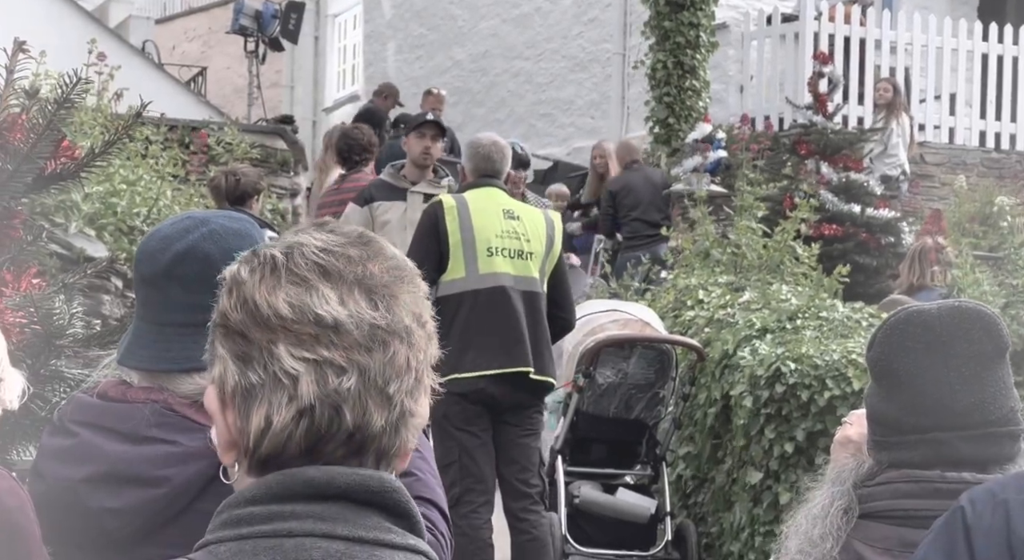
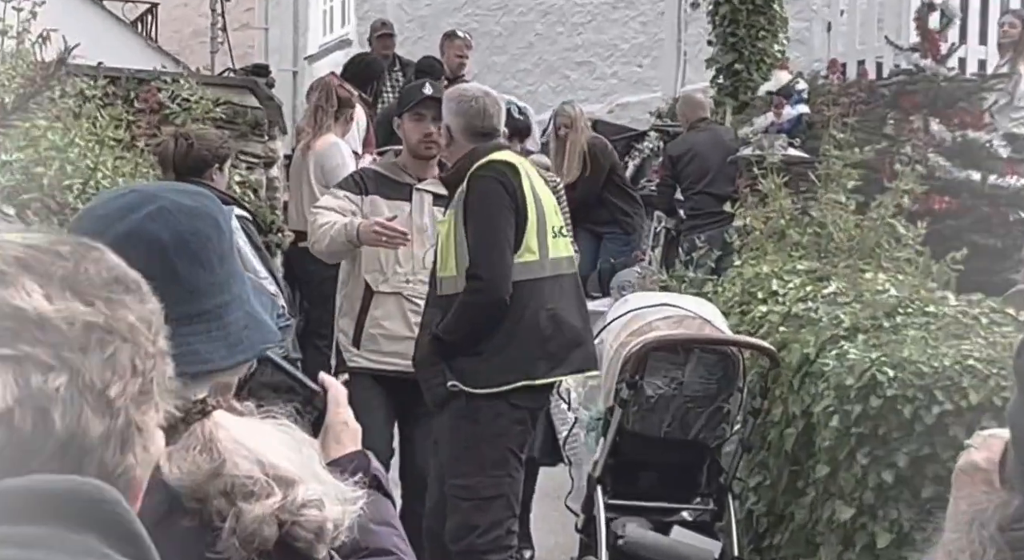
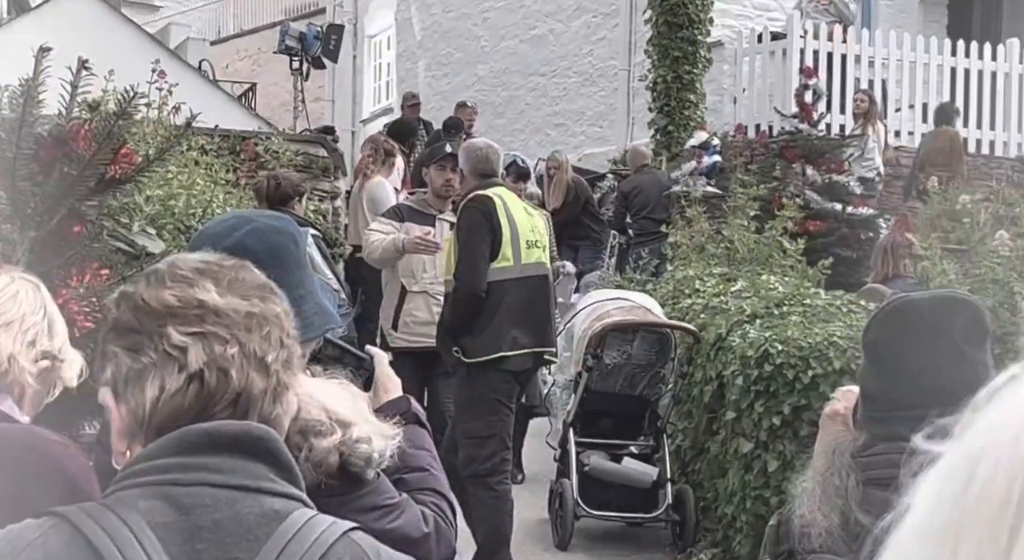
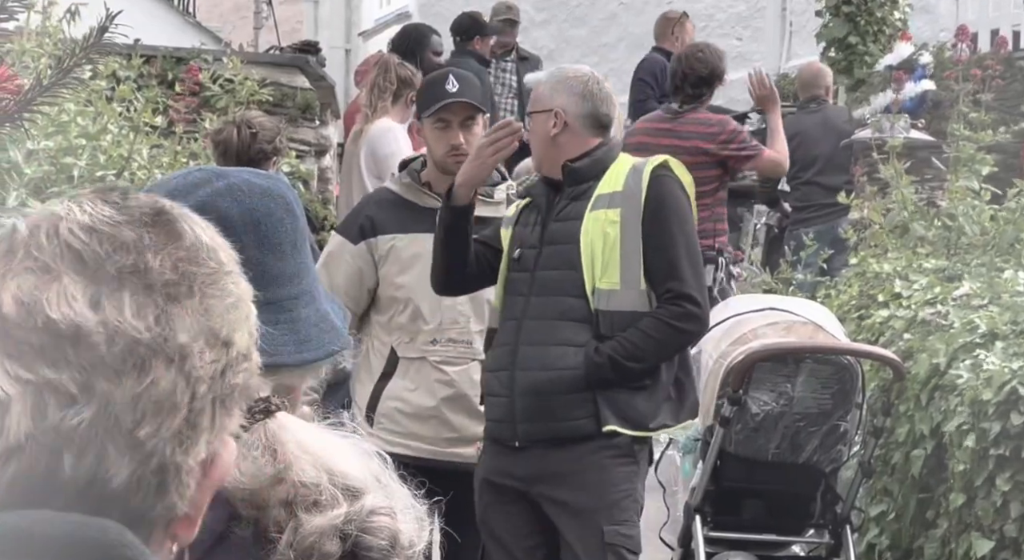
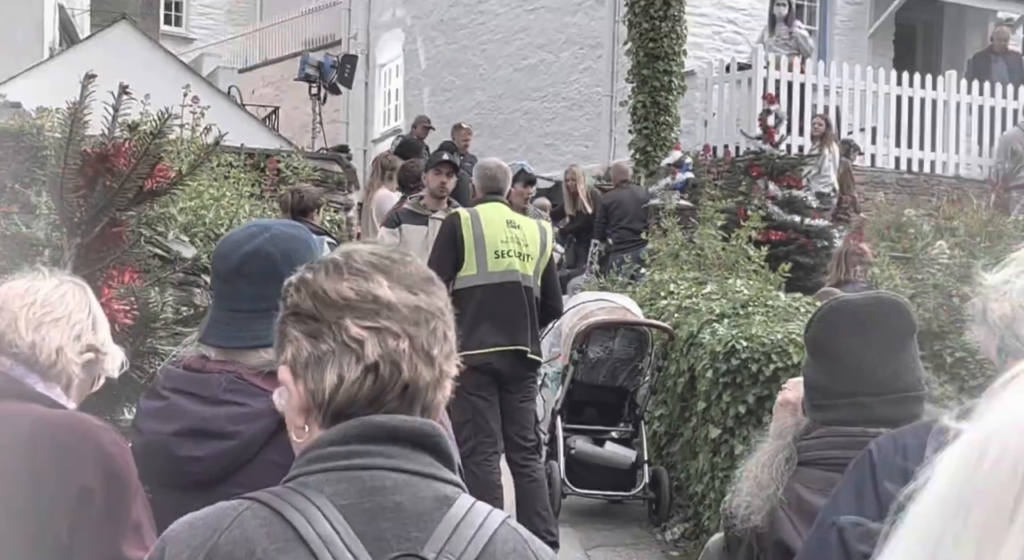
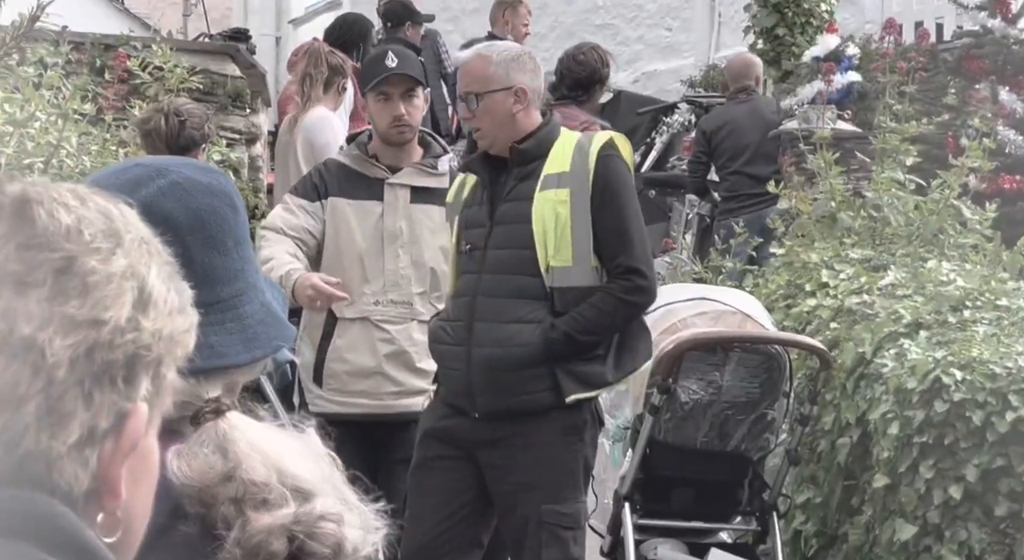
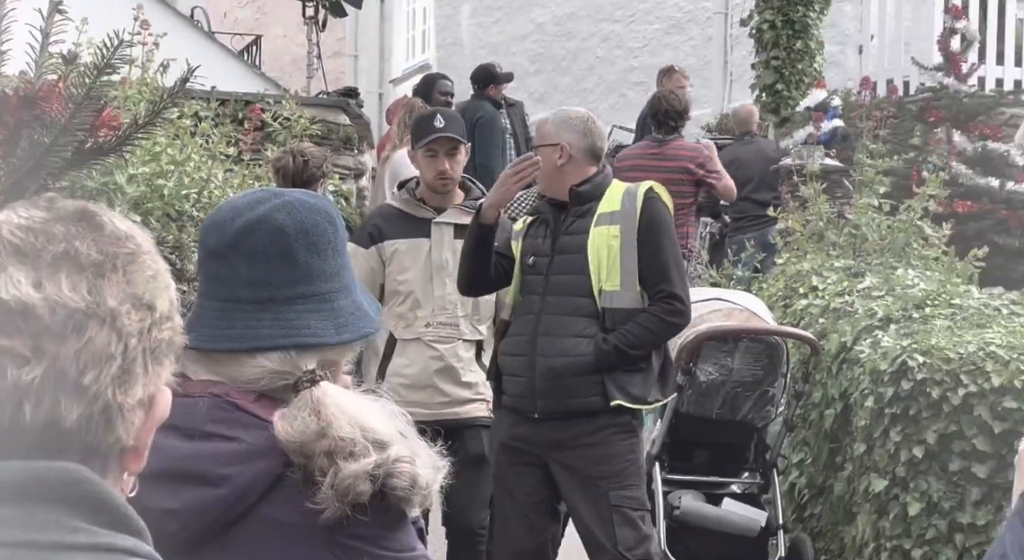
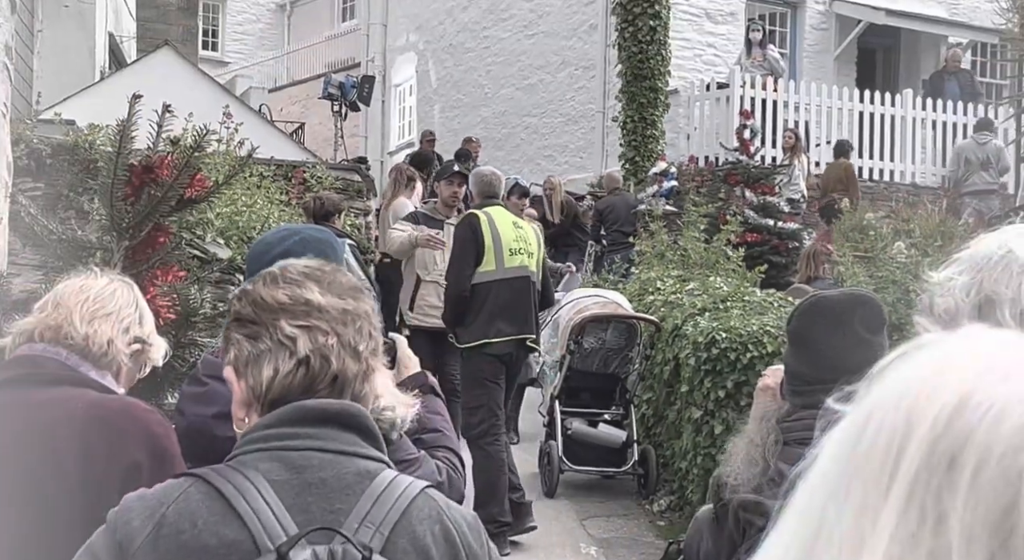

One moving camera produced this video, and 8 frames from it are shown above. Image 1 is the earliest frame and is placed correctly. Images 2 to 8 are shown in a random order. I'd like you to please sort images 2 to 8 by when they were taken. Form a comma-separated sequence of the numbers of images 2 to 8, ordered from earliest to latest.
5, 8, 3, 2, 6, 4, 7
